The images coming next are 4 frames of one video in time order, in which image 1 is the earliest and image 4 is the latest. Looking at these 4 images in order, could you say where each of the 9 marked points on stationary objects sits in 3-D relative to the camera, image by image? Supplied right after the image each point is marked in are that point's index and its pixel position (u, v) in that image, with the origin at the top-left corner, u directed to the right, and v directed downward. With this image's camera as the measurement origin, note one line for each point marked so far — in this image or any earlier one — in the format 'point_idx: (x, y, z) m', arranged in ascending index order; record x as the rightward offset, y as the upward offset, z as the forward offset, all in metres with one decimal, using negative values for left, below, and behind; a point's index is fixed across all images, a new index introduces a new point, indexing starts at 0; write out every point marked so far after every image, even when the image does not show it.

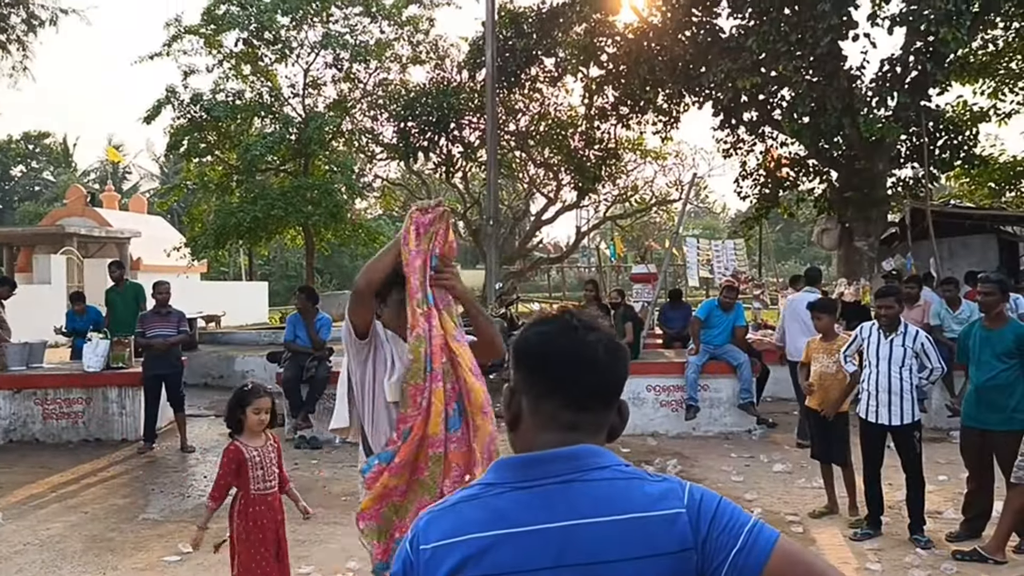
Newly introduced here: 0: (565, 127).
0: (+0.4, +1.7, +15.1) m
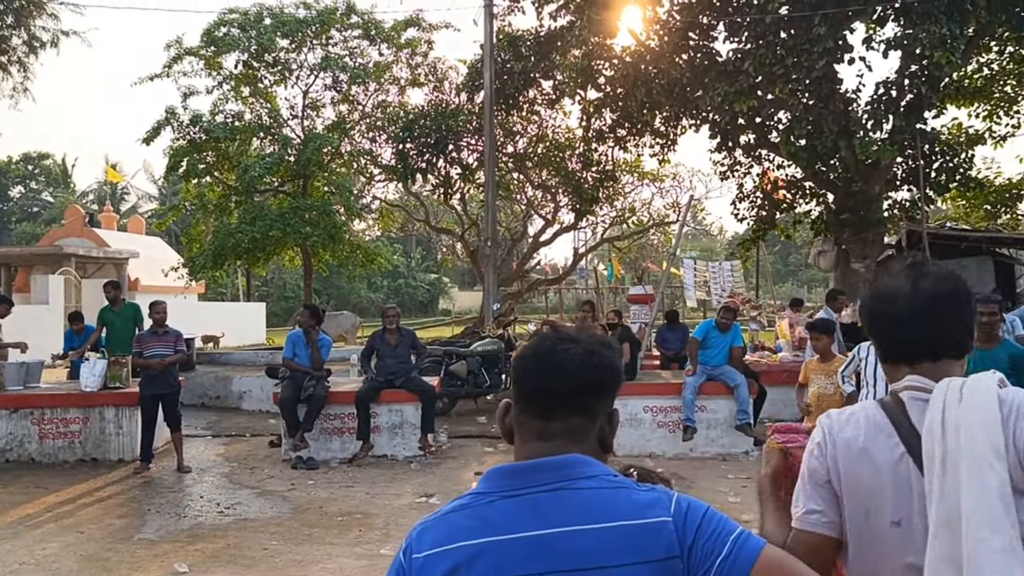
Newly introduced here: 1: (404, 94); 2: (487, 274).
0: (+0.4, +1.5, +15.2) m
1: (-0.9, +1.5, +11.8) m
2: (-0.3, +0.1, +12.5) m
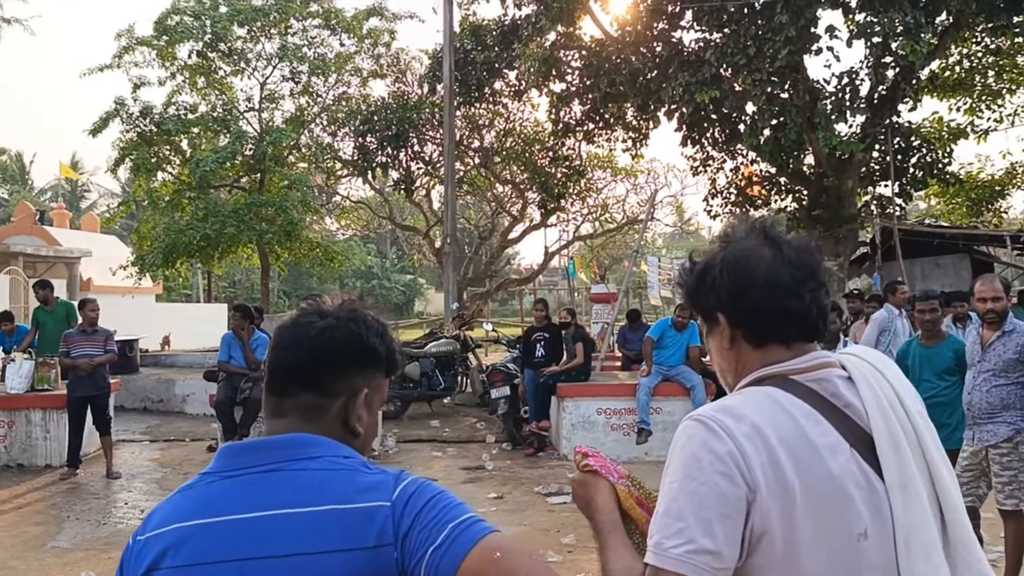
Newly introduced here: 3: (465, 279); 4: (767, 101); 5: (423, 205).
0: (+0.3, +1.4, +14.8) m
1: (-1.1, +1.6, +11.5) m
2: (-0.5, +0.1, +12.2) m
3: (-0.5, +0.1, +16.8) m
4: (+1.9, +1.4, +10.8) m
5: (-1.0, +0.9, +16.1) m
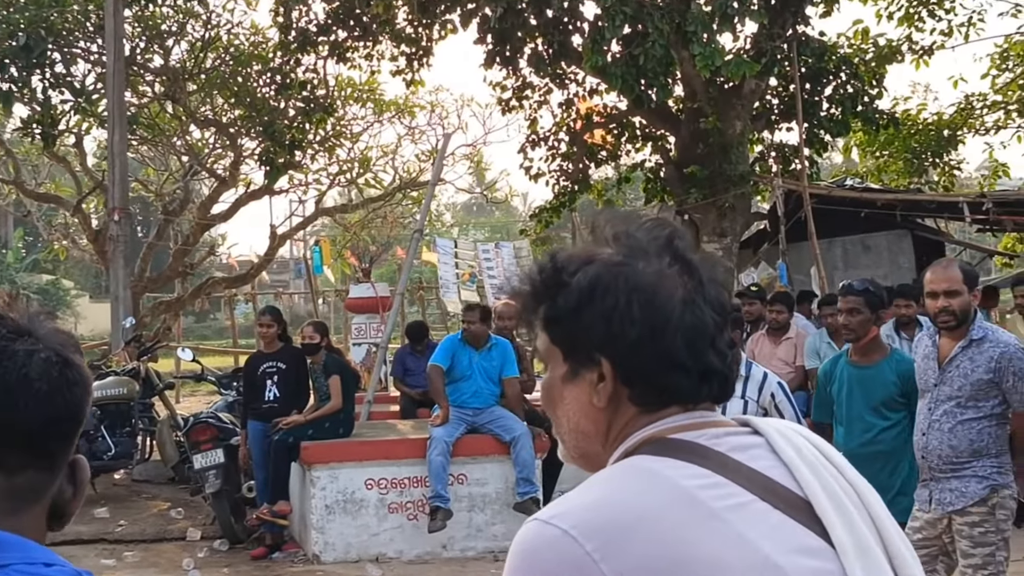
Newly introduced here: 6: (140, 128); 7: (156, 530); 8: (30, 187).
0: (-1.8, +1.4, +10.7) m
1: (-2.6, +1.5, +7.2) m
2: (-2.1, +0.1, +8.0) m
3: (-2.8, 0.0, +12.6) m
4: (+0.5, +1.4, +7.0) m
5: (-3.2, +0.9, +11.8) m
6: (-2.9, +1.2, +12.6) m
7: (-1.7, -1.2, +7.1) m
8: (-3.5, +0.7, +11.7) m
